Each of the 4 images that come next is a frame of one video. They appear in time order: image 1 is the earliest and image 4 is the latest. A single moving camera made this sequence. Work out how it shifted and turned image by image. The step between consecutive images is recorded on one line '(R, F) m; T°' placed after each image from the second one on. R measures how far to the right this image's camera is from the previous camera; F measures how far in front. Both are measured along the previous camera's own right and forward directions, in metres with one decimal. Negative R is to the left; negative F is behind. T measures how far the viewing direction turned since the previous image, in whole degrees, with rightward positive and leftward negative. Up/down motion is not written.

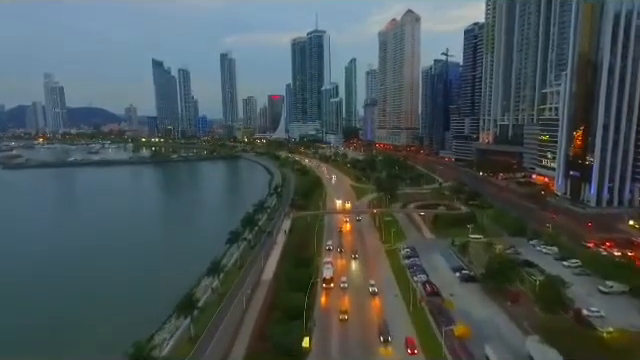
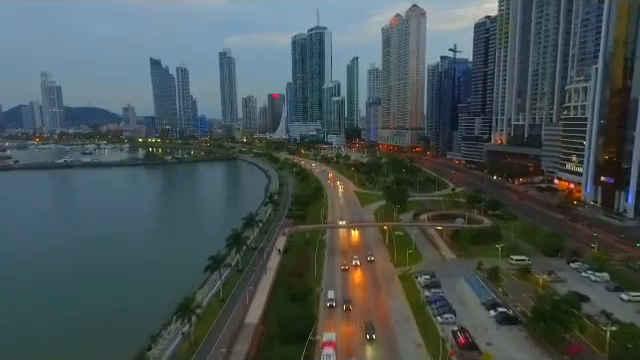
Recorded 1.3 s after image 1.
(+0.1, +5.6) m; 0°
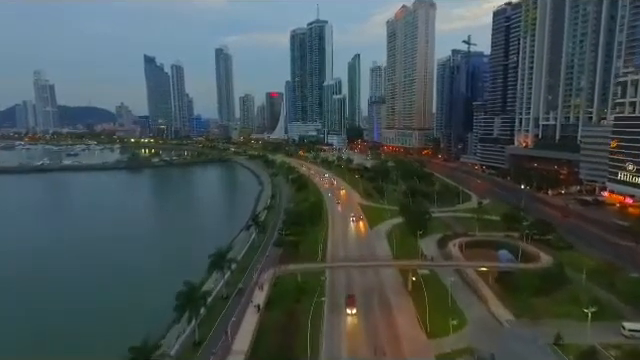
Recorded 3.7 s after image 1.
(+0.2, +9.8) m; 0°
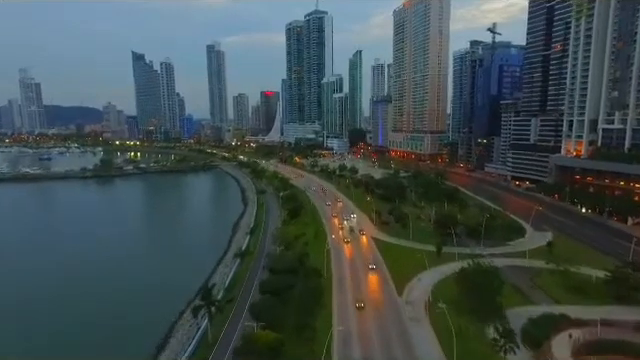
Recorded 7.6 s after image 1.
(-0.1, +14.5) m; 0°
